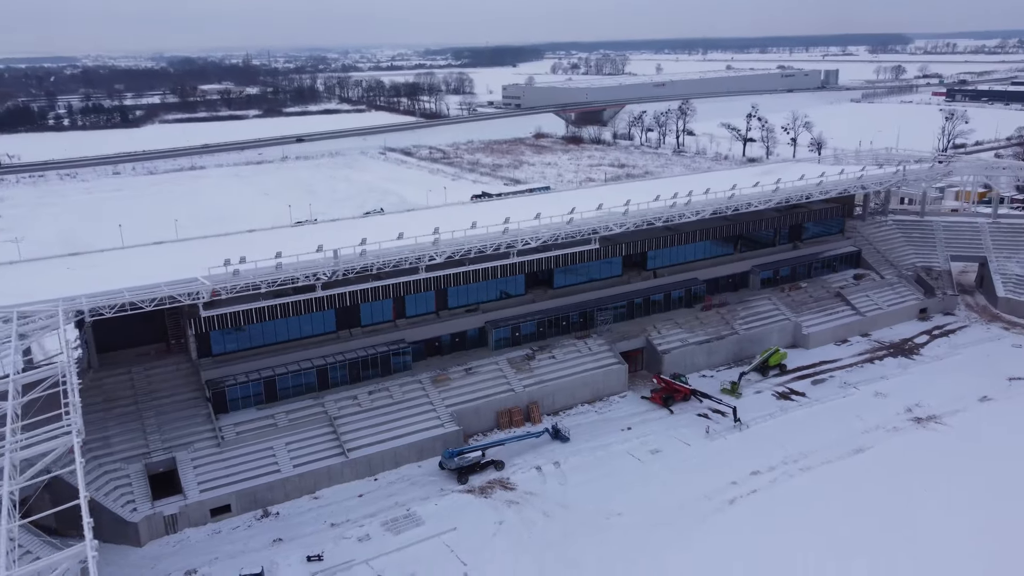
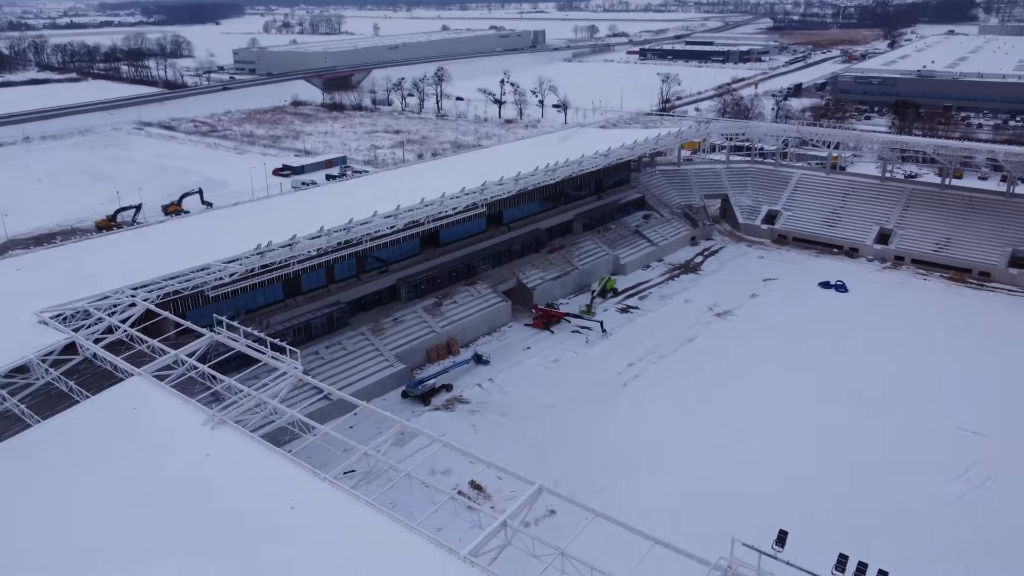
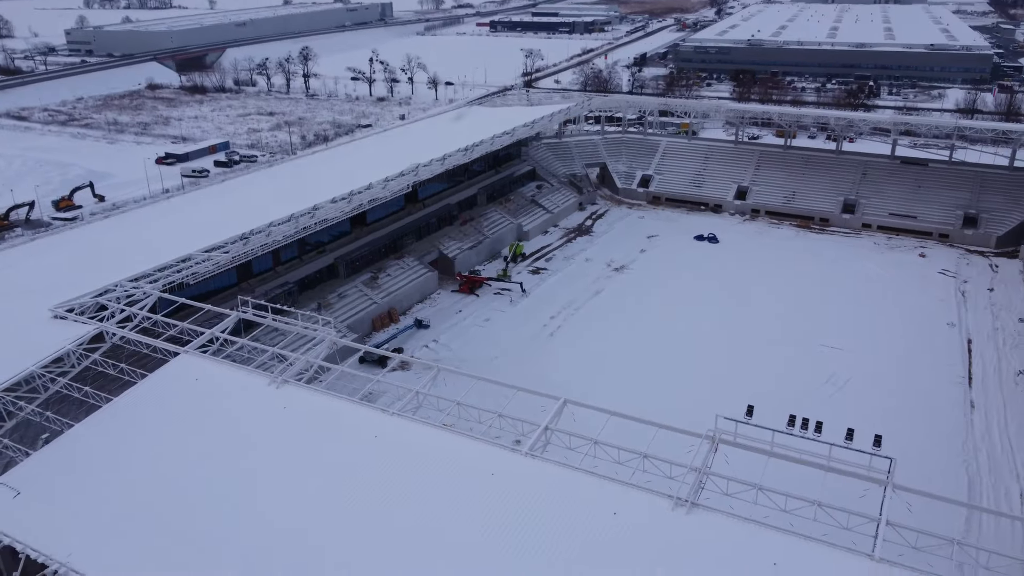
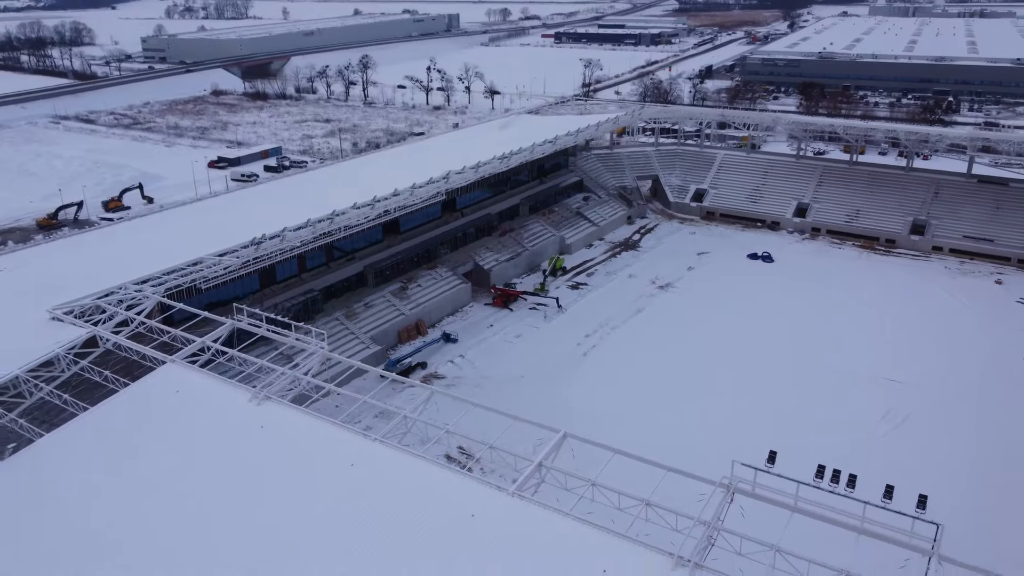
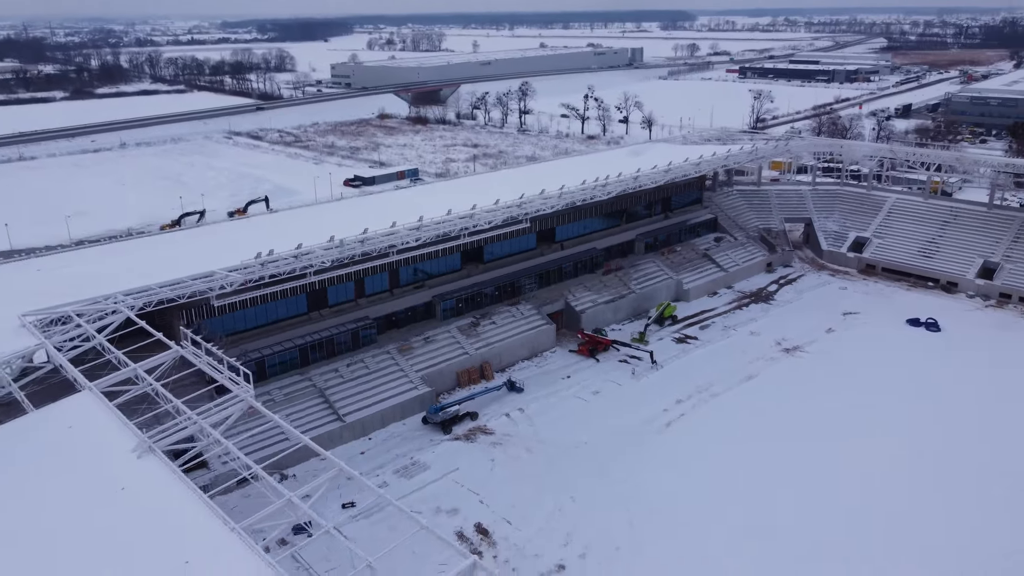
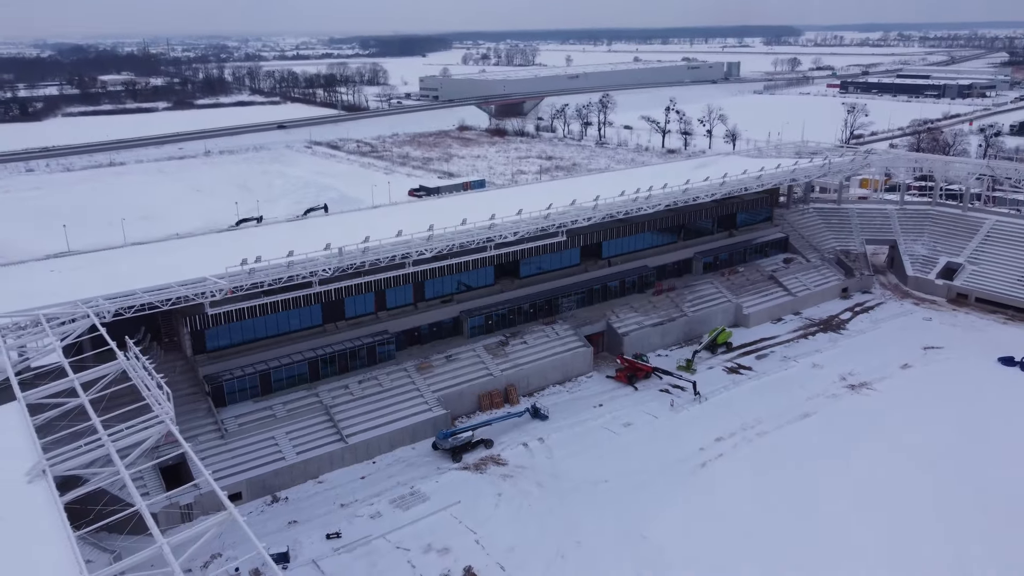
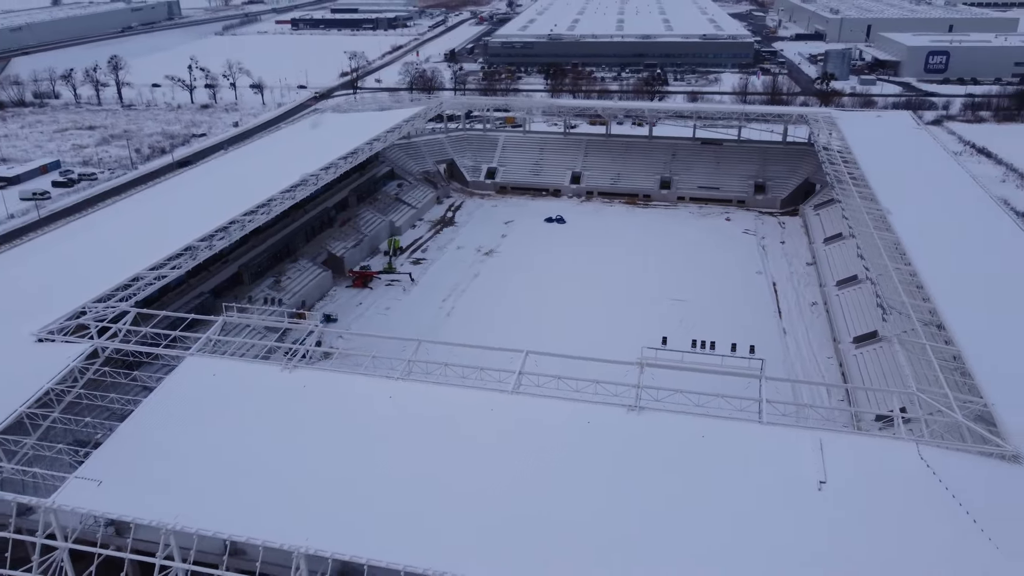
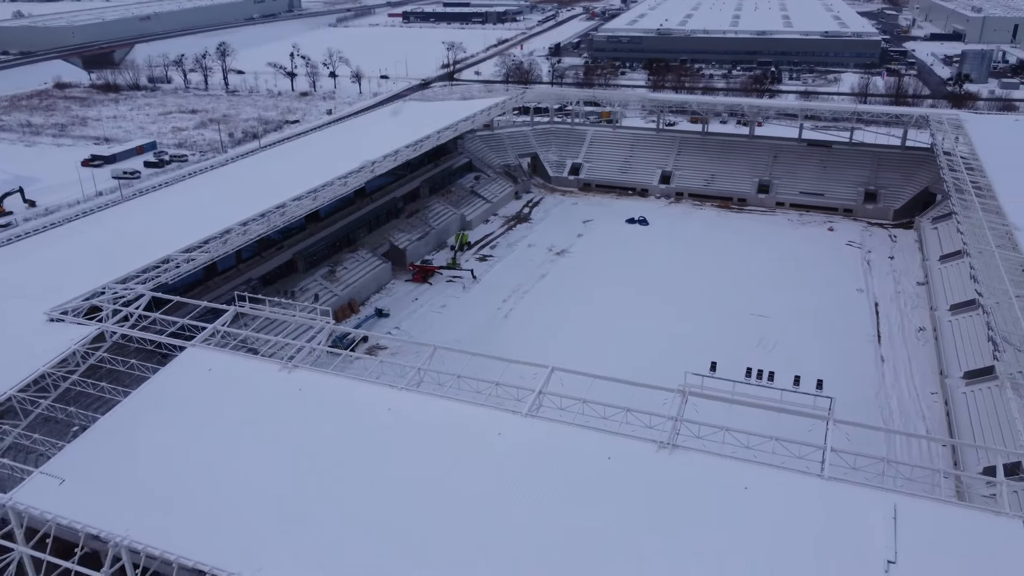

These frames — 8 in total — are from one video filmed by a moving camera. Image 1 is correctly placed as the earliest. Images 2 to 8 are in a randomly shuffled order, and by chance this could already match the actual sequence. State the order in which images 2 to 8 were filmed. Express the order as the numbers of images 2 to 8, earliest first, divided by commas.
6, 5, 2, 4, 3, 8, 7
